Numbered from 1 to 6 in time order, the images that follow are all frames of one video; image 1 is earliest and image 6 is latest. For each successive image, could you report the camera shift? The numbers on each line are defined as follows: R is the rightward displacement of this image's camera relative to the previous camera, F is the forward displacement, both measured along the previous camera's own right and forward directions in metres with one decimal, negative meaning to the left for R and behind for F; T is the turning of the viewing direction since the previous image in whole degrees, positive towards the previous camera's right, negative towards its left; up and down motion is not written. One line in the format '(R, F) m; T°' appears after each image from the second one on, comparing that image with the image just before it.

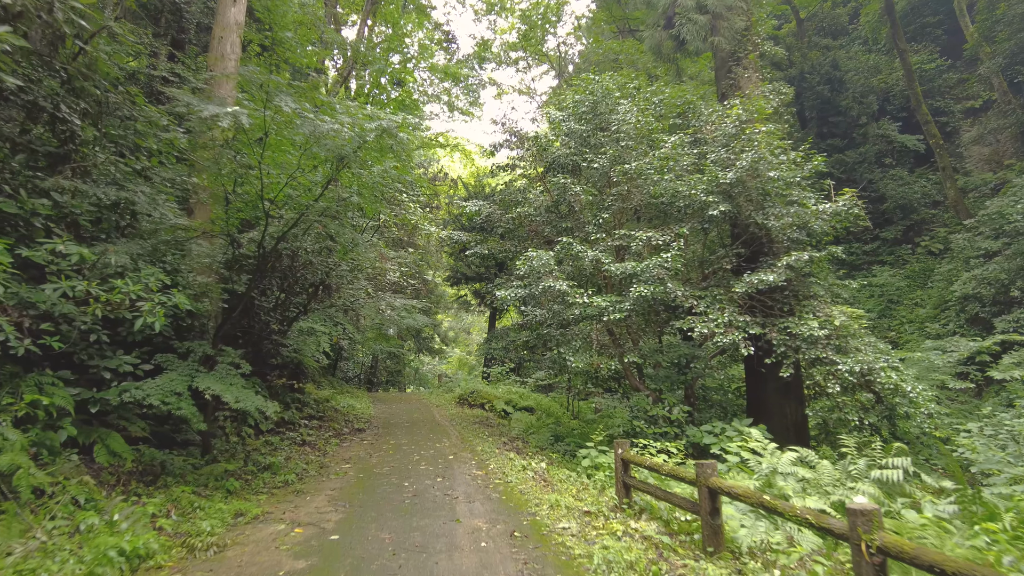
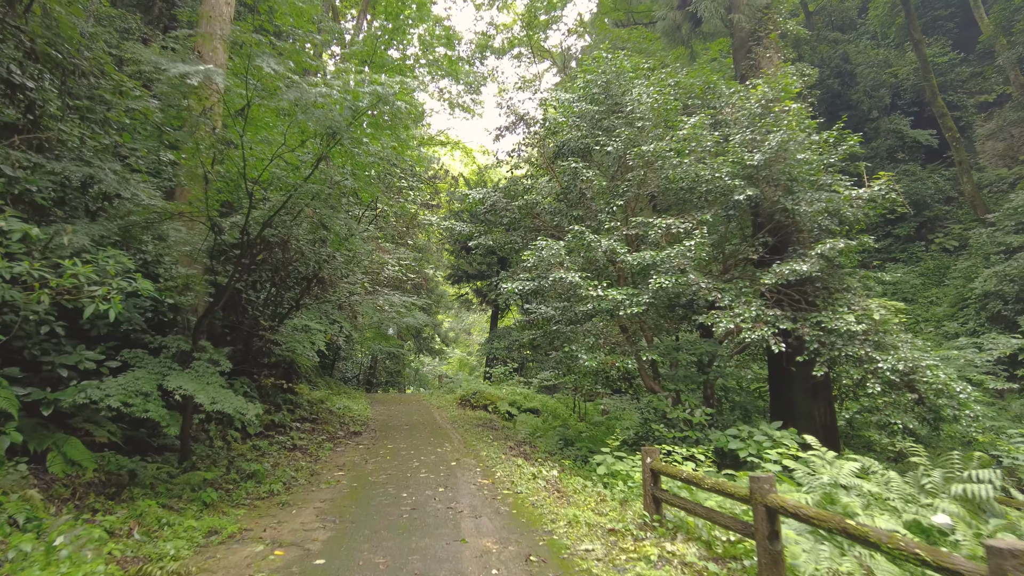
(-0.1, +0.6) m; 0°
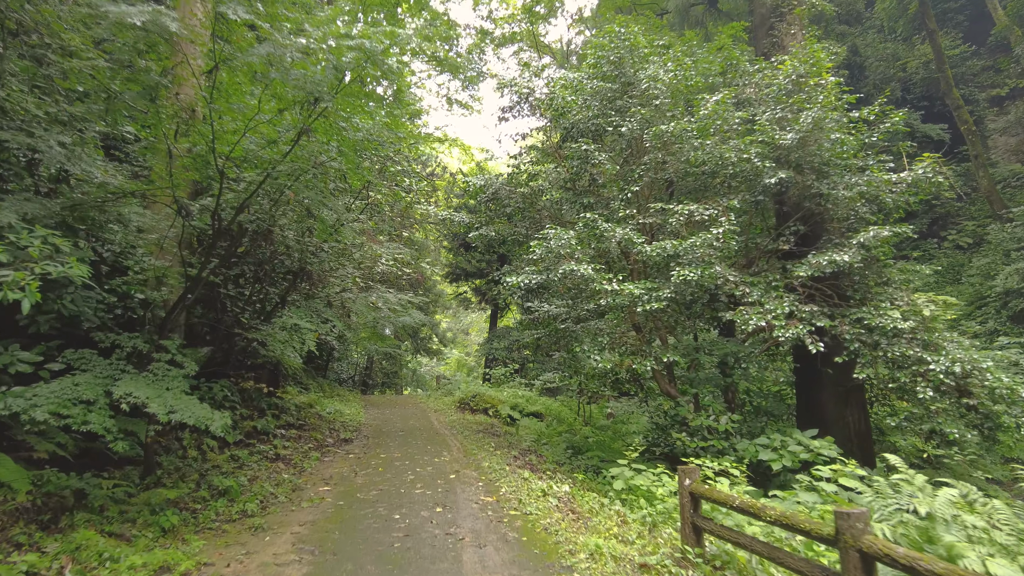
(-0.1, +0.7) m; 0°
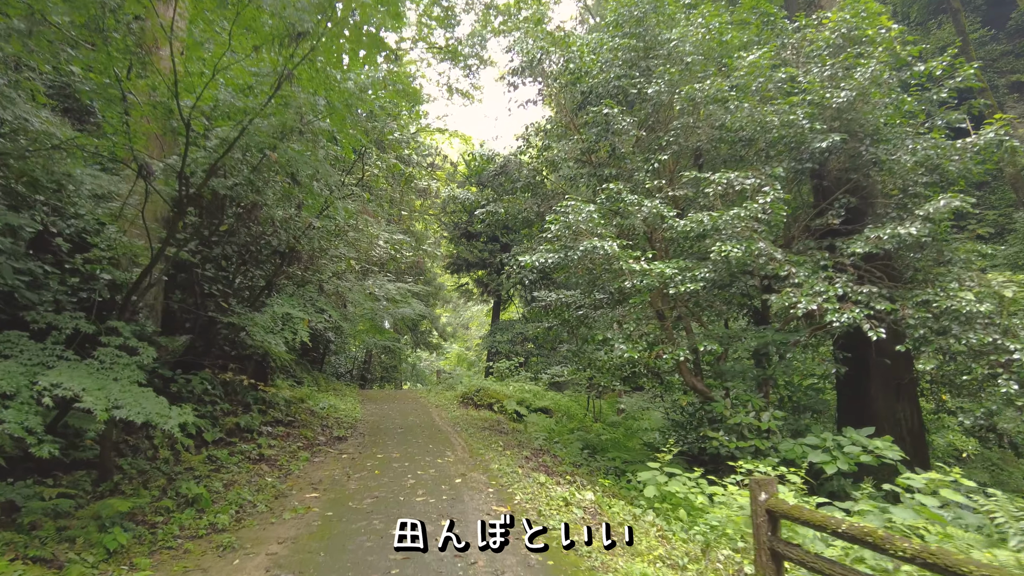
(-0.1, +0.7) m; 0°
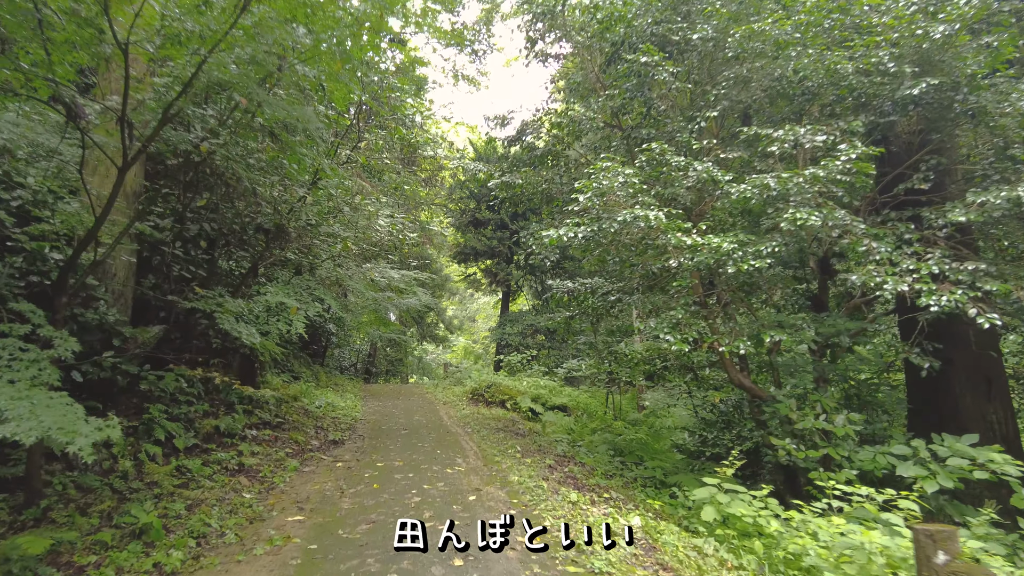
(-0.1, +0.9) m; -1°
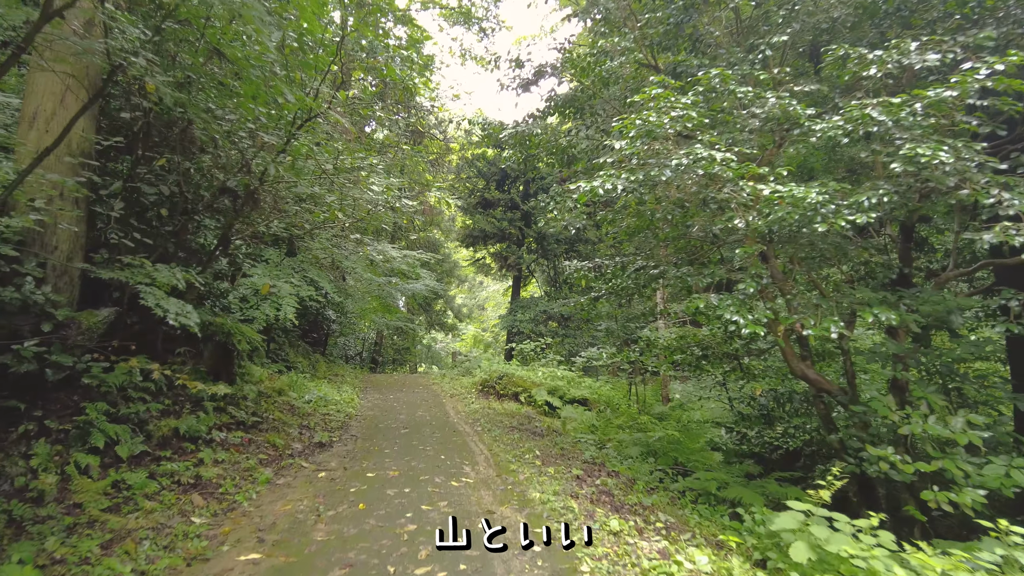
(-0.1, +1.0) m; -1°
